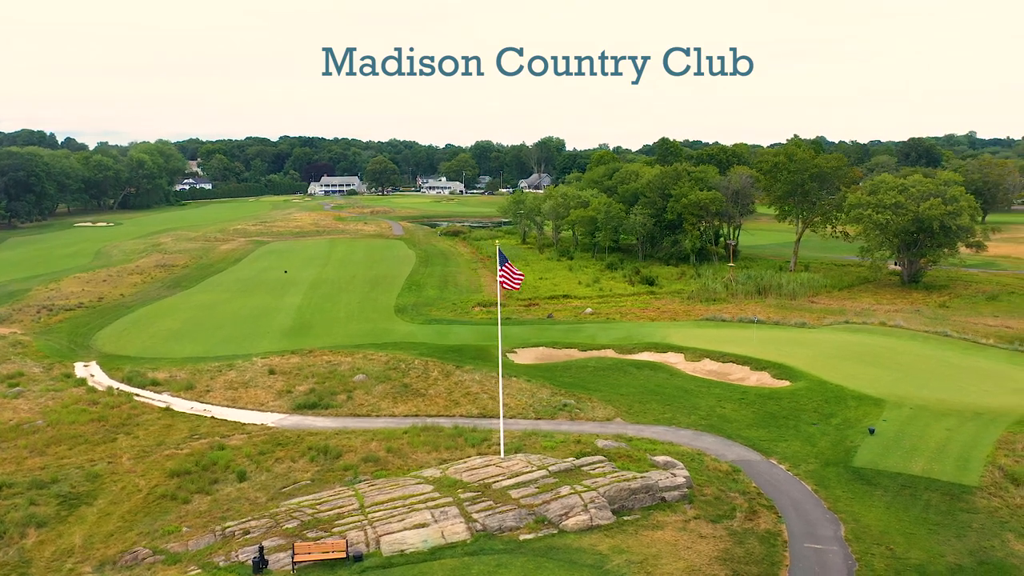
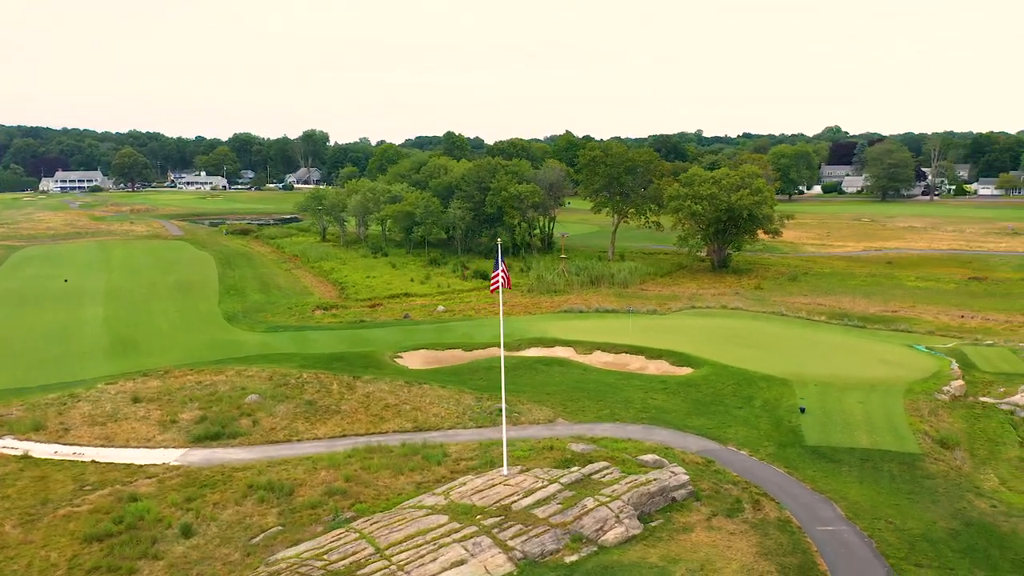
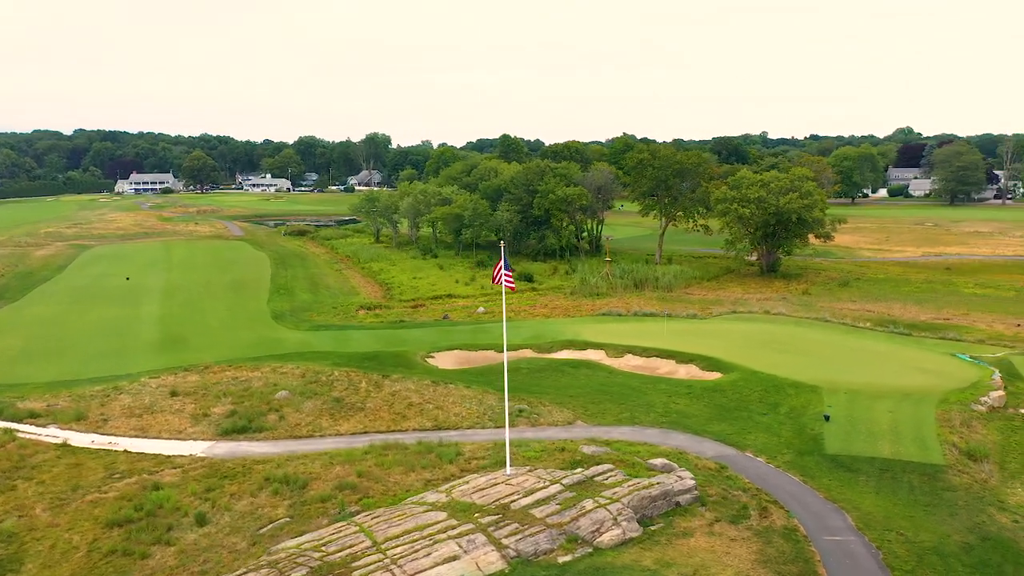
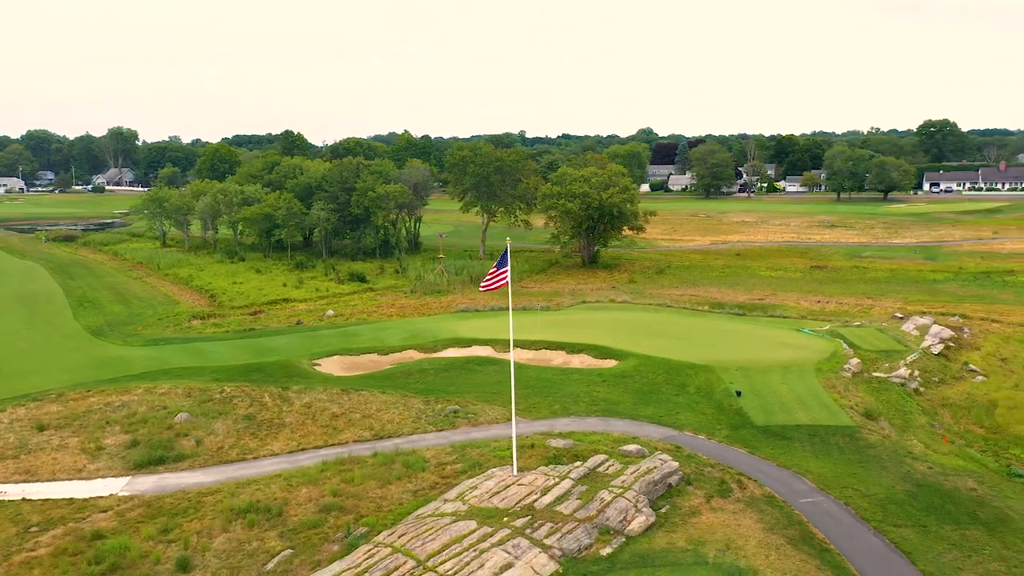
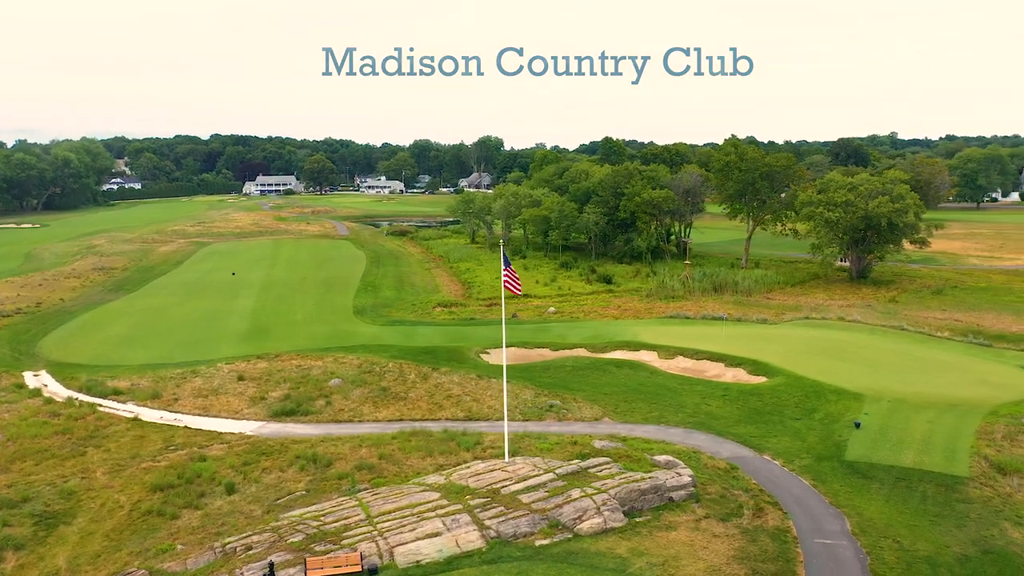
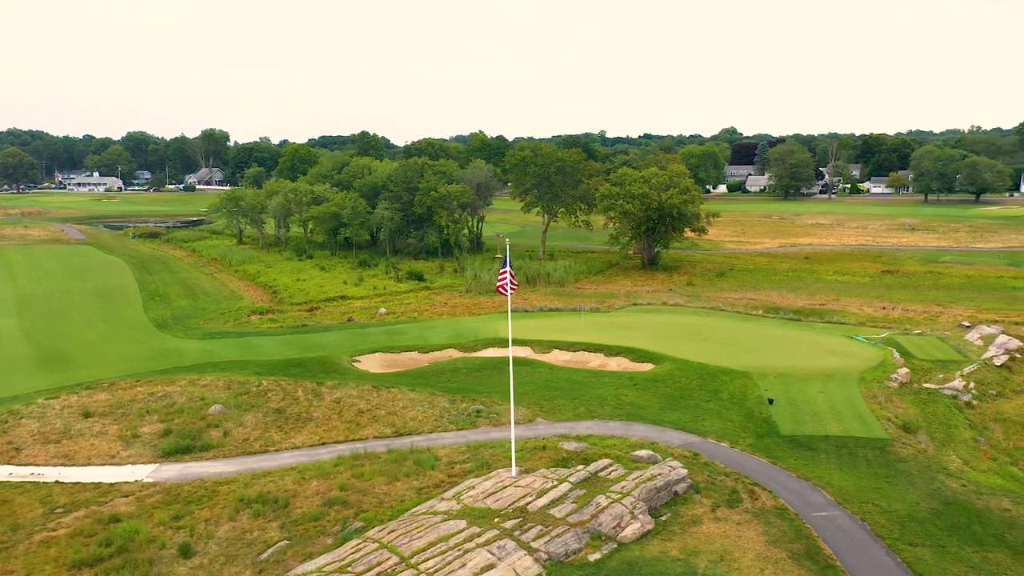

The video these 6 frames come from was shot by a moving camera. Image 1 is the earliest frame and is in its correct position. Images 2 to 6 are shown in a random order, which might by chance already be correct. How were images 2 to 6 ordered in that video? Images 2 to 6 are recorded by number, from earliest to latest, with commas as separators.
5, 3, 2, 6, 4
